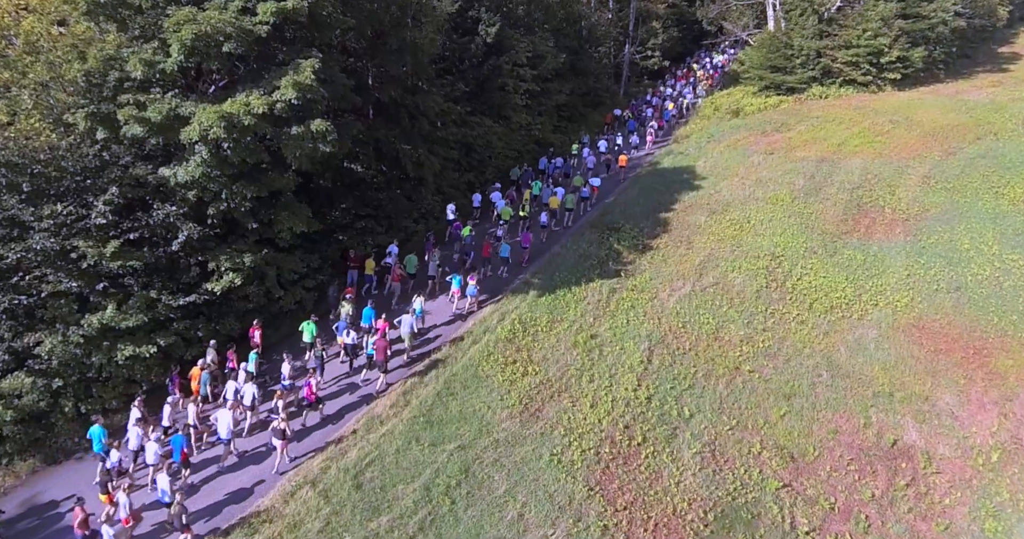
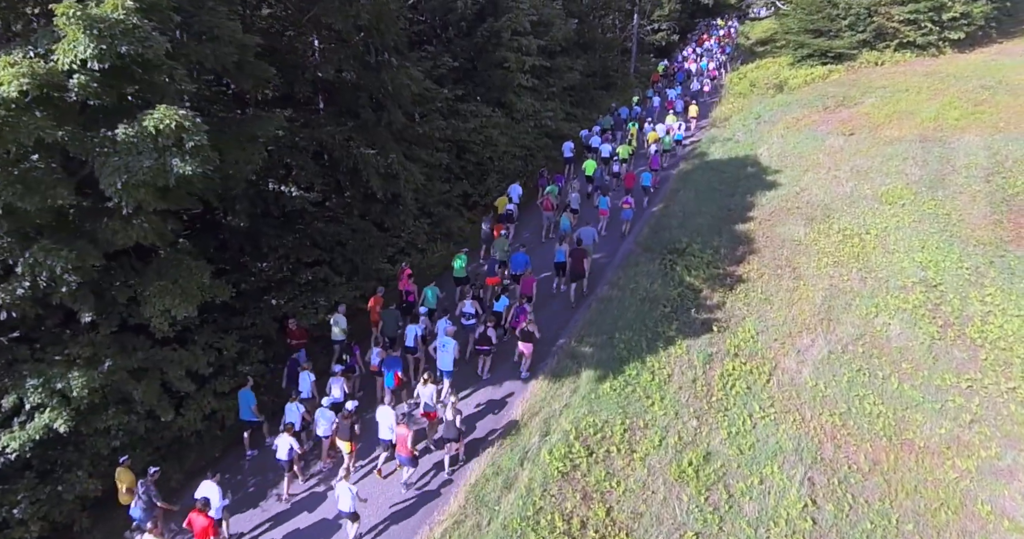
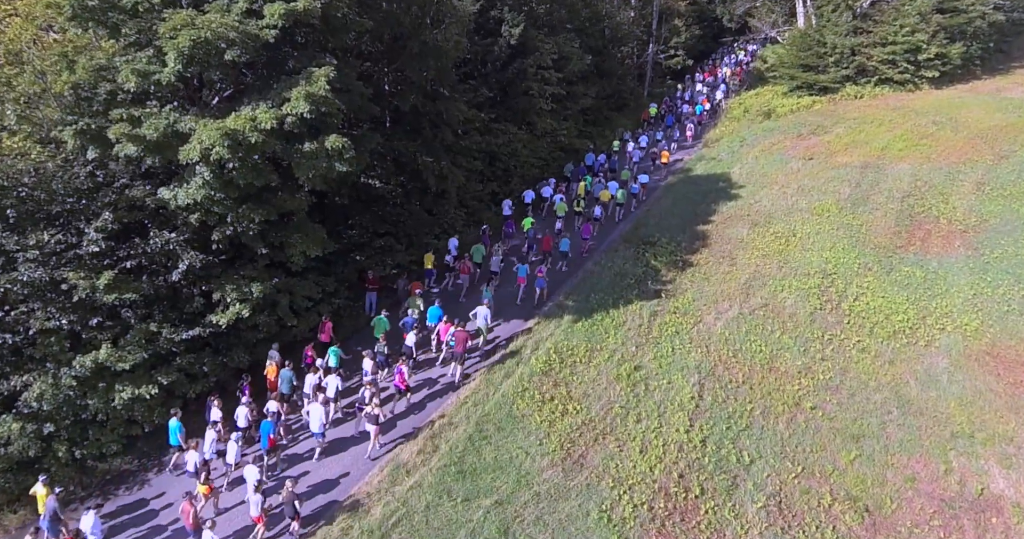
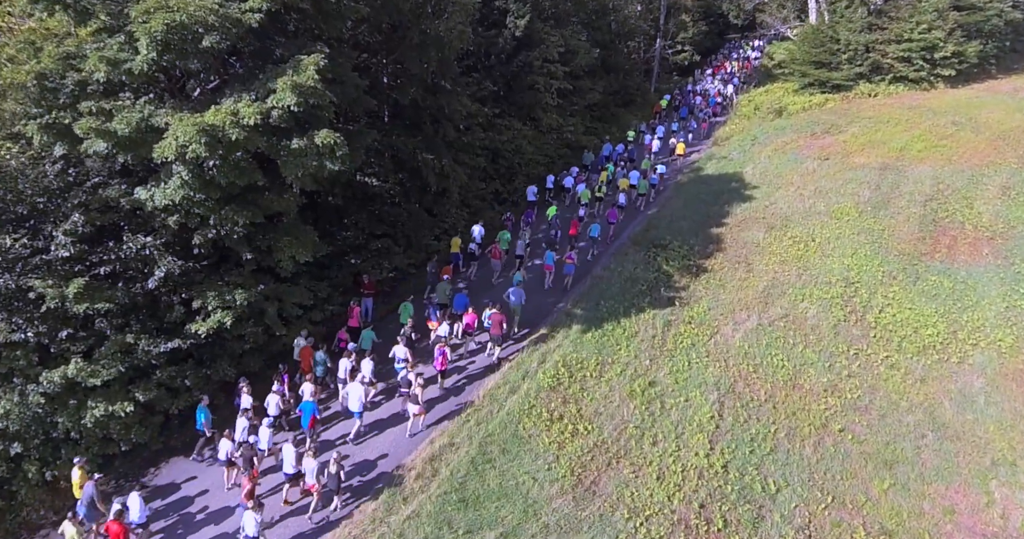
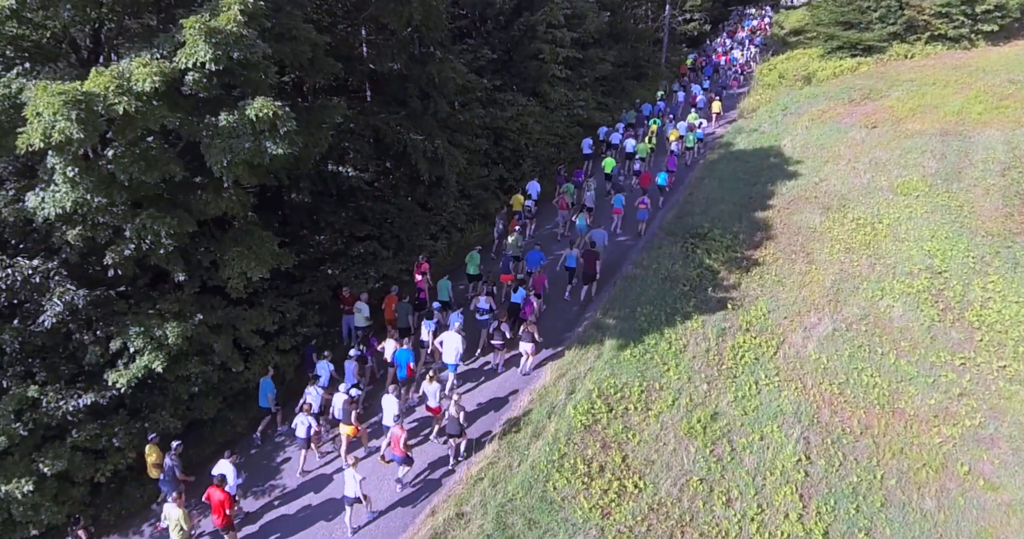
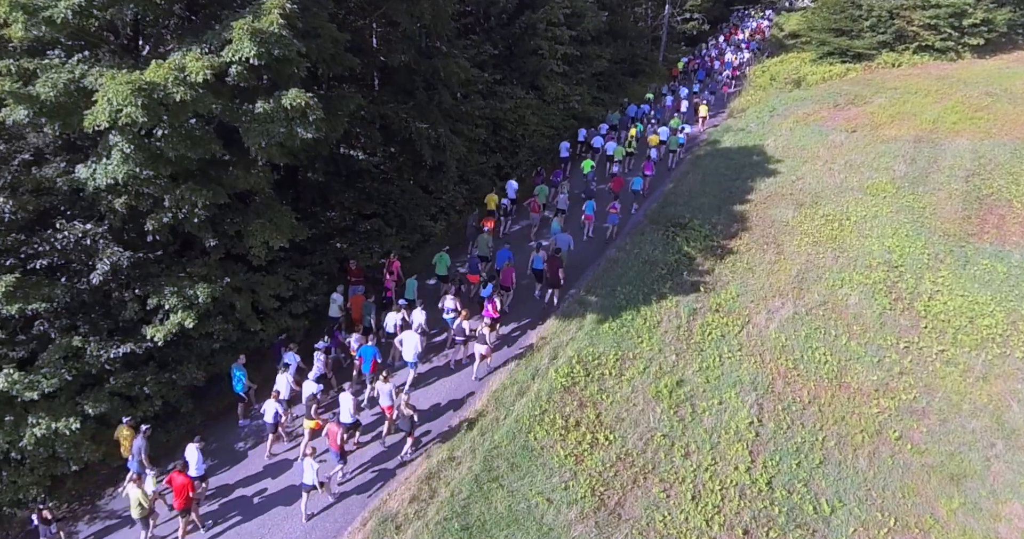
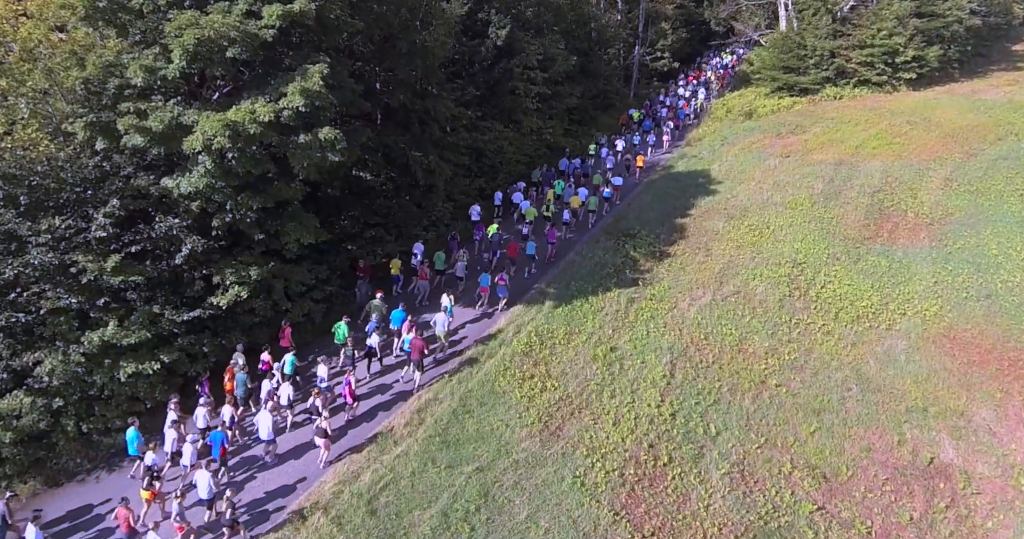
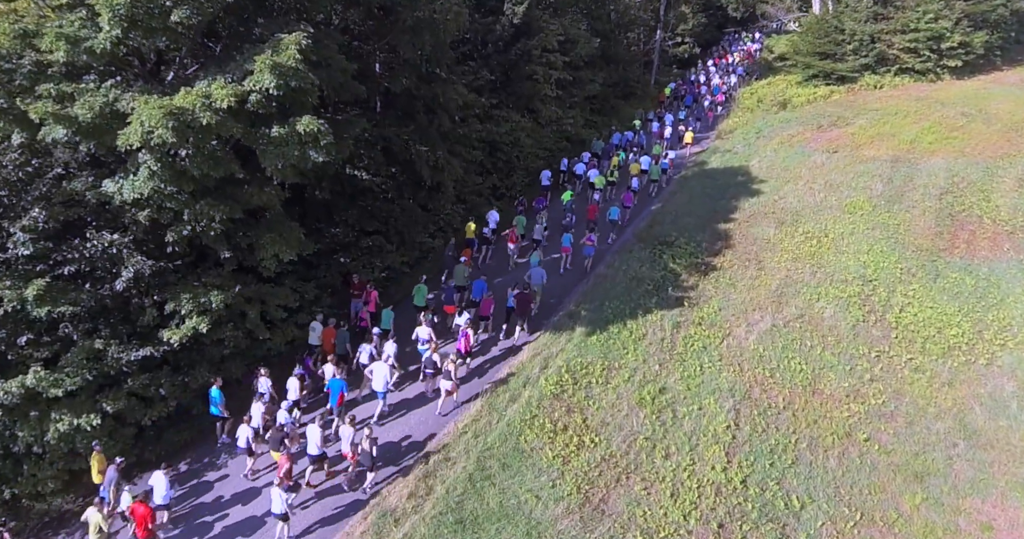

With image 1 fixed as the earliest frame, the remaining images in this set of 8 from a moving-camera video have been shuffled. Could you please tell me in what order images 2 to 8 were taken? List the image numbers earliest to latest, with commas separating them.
7, 3, 4, 8, 6, 5, 2
